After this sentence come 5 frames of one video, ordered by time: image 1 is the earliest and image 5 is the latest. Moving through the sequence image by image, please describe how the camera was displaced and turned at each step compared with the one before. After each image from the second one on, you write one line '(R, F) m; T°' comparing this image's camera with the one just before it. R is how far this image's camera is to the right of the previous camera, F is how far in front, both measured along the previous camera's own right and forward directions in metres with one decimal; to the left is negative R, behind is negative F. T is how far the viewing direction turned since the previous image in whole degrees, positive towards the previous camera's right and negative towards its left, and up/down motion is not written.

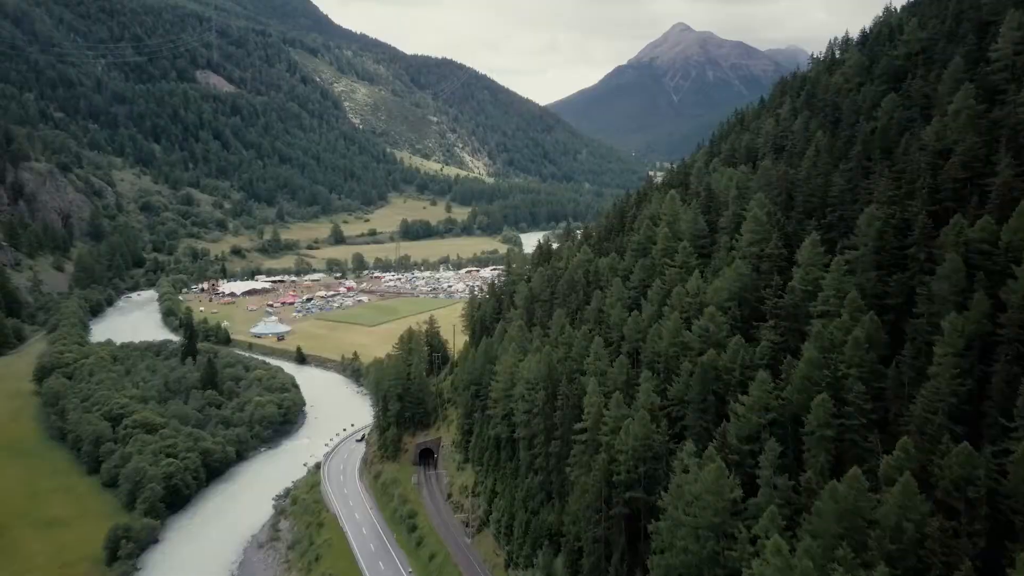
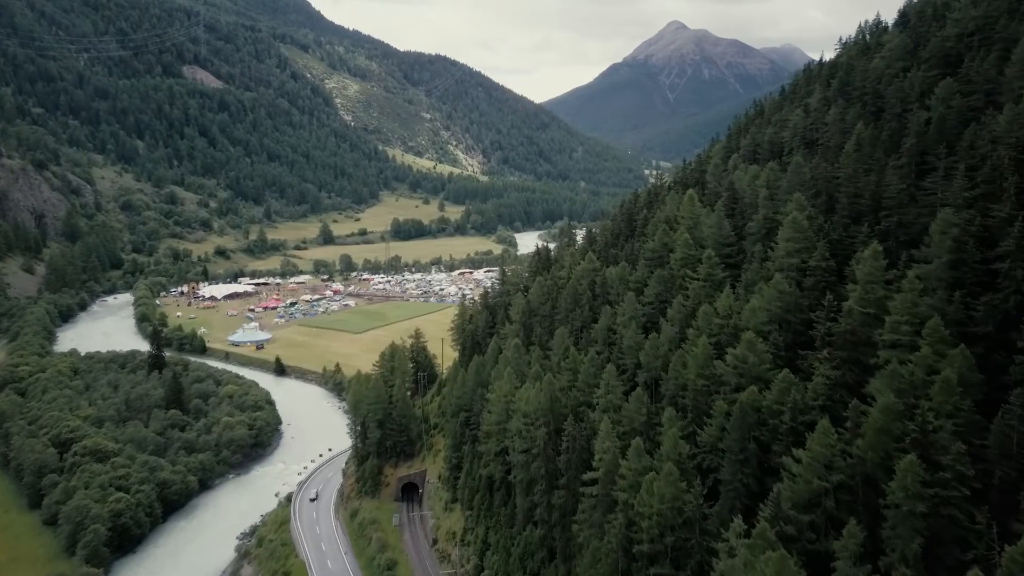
(-0.1, +10.1) m; 0°
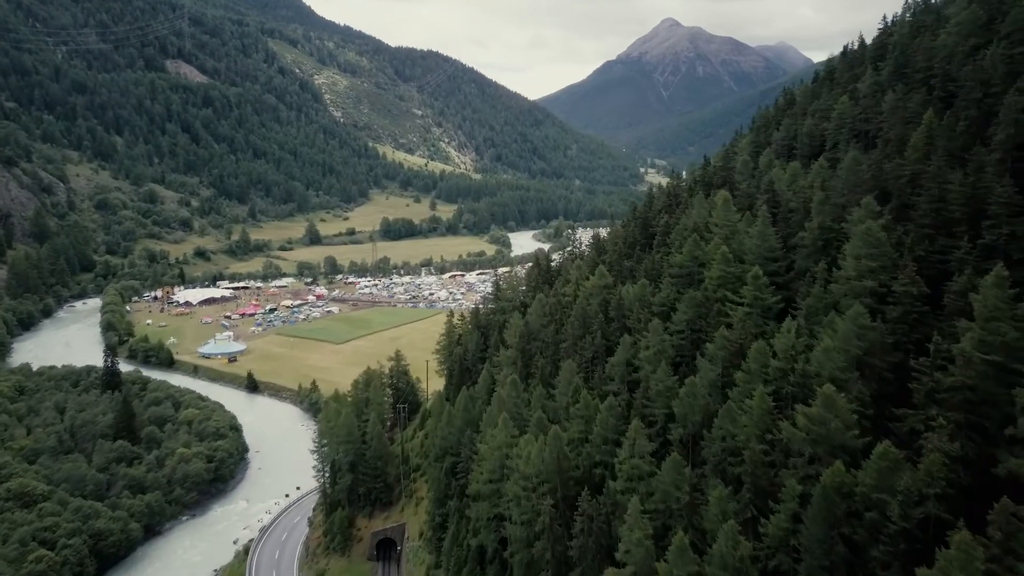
(-0.2, +11.9) m; 0°
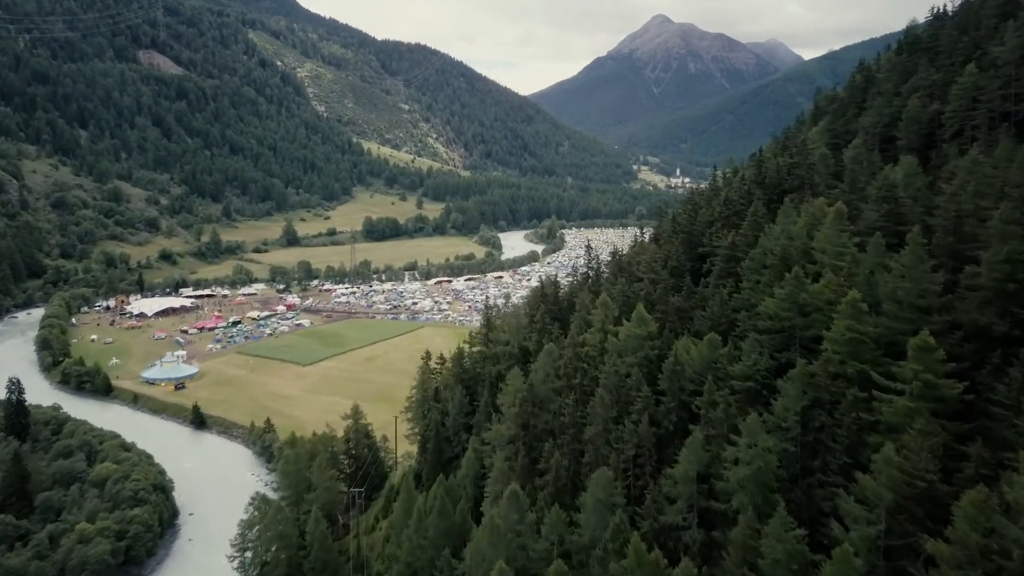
(-0.4, +19.1) m; +1°
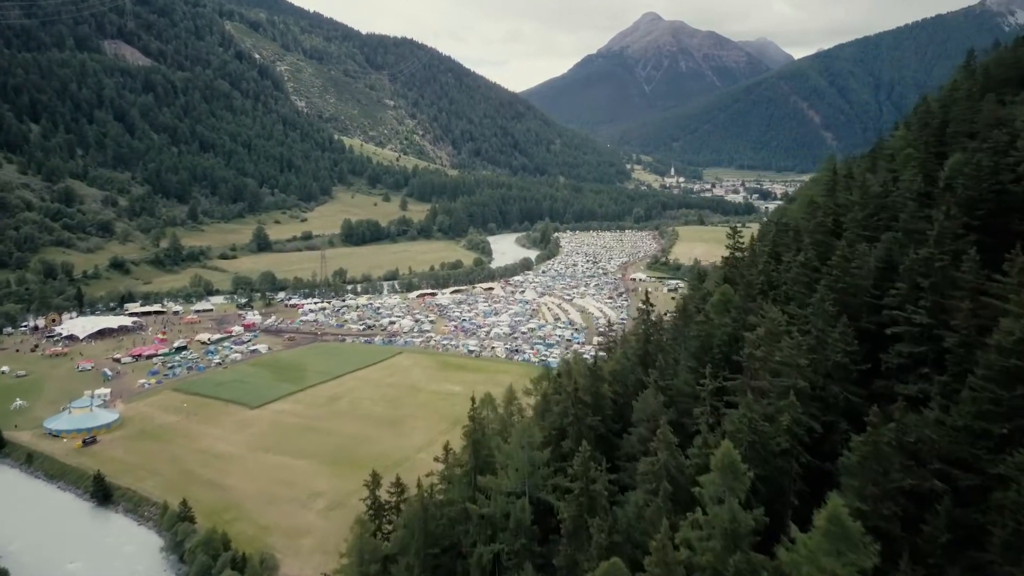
(-0.7, +24.2) m; +1°
